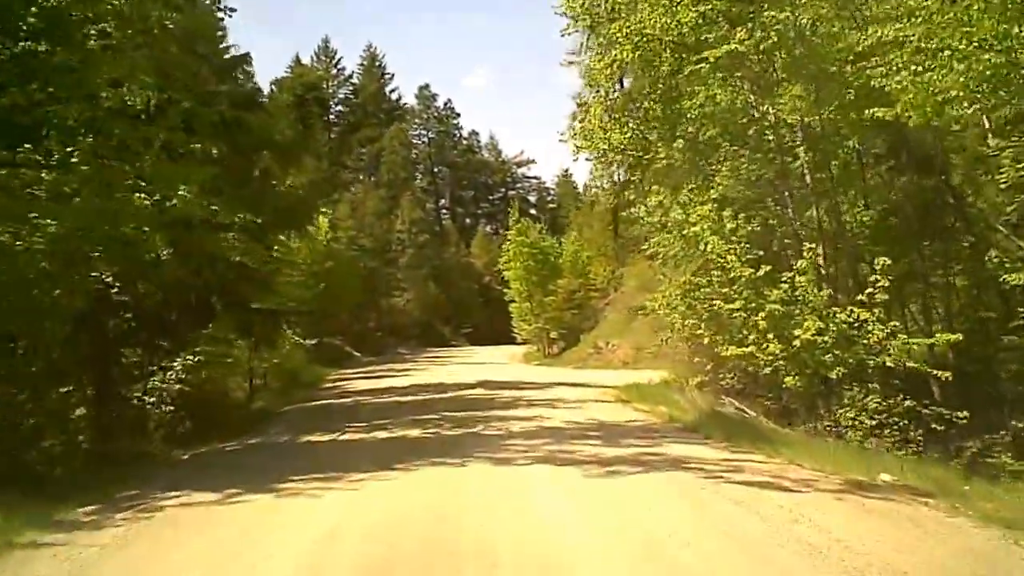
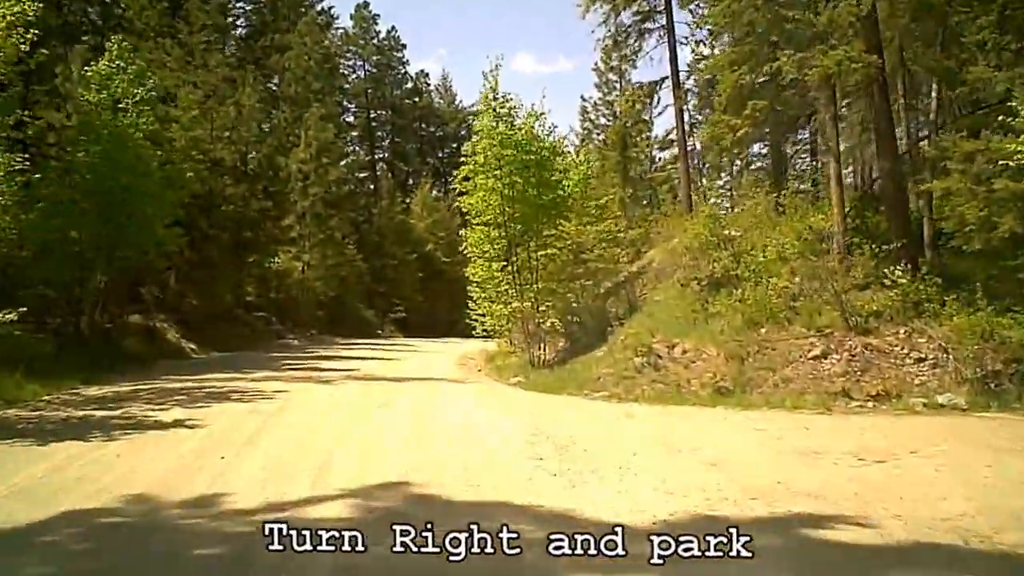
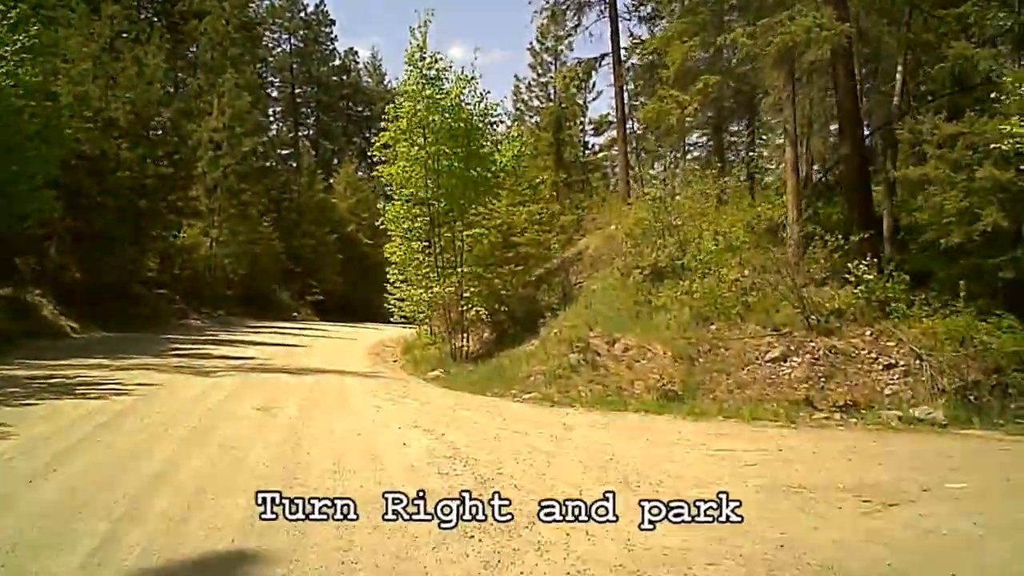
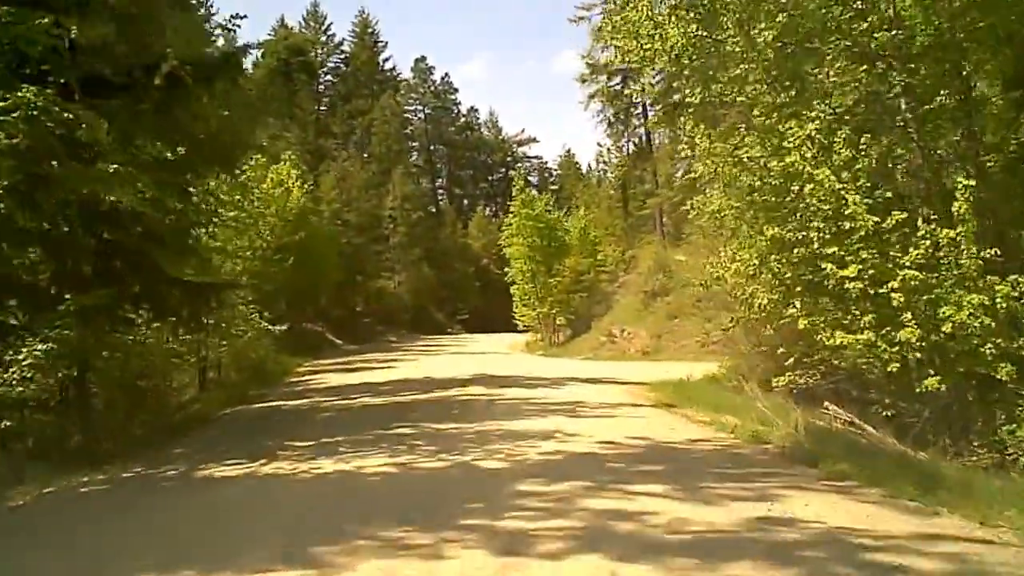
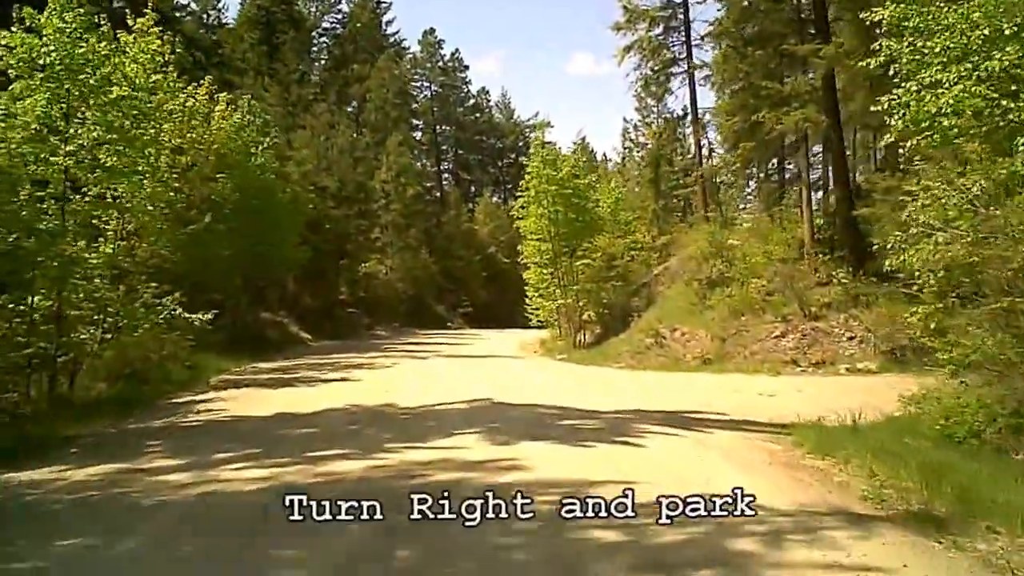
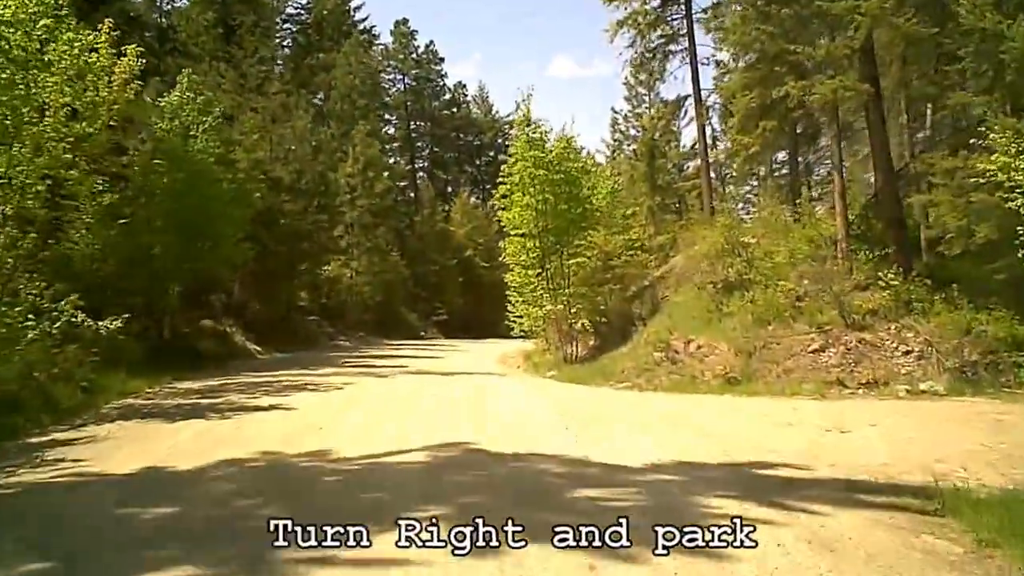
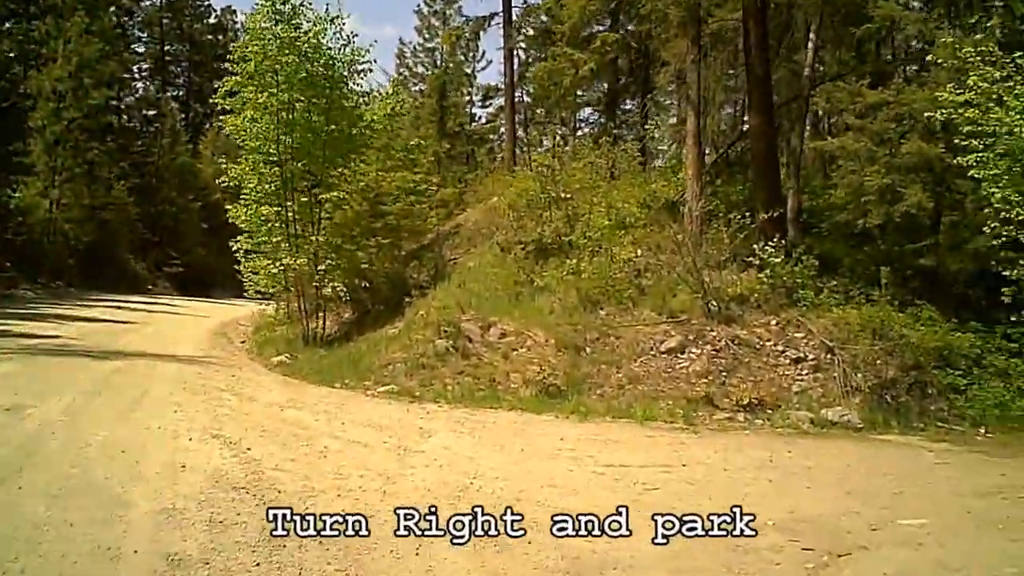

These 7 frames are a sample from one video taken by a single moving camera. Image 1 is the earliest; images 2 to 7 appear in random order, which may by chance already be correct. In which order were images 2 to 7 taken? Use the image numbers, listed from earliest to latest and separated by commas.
4, 5, 6, 2, 3, 7
